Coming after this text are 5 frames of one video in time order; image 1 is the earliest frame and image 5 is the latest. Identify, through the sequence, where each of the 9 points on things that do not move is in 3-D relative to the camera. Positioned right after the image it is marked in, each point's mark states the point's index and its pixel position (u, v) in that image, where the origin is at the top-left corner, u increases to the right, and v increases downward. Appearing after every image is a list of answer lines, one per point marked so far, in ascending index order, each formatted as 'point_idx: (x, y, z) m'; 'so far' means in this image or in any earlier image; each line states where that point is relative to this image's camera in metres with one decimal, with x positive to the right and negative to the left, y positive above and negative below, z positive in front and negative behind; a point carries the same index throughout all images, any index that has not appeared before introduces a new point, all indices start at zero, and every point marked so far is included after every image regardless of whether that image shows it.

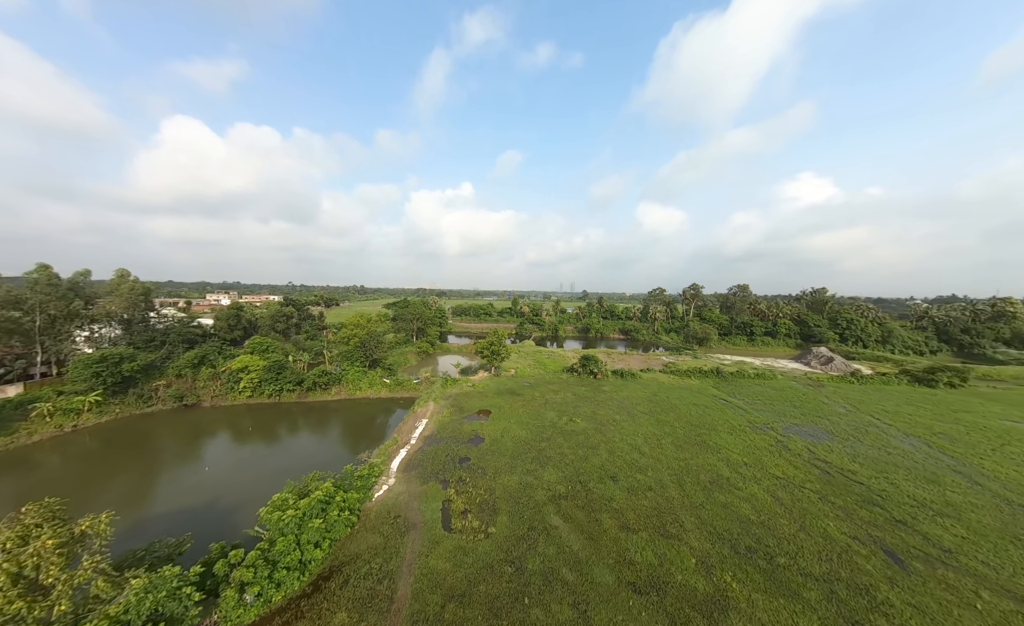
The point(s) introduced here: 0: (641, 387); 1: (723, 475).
0: (+6.7, -3.8, +17.5) m
1: (+6.0, -4.6, +9.5) m
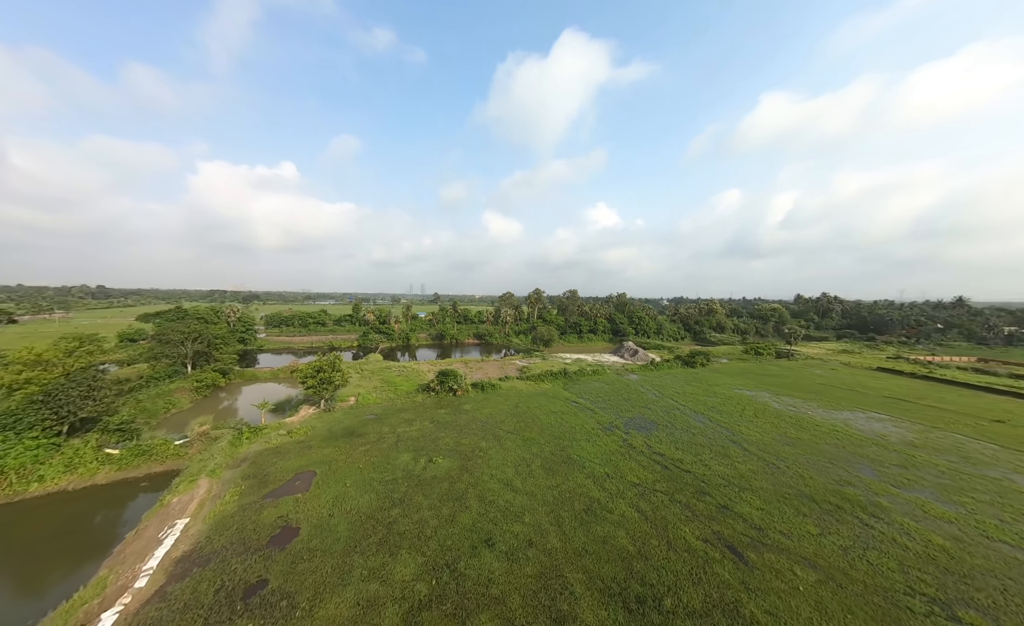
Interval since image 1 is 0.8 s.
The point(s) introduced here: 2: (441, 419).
0: (-0.5, -4.3, +16.6) m
1: (+2.2, -5.0, +9.0) m
2: (-2.8, -4.2, +13.2) m
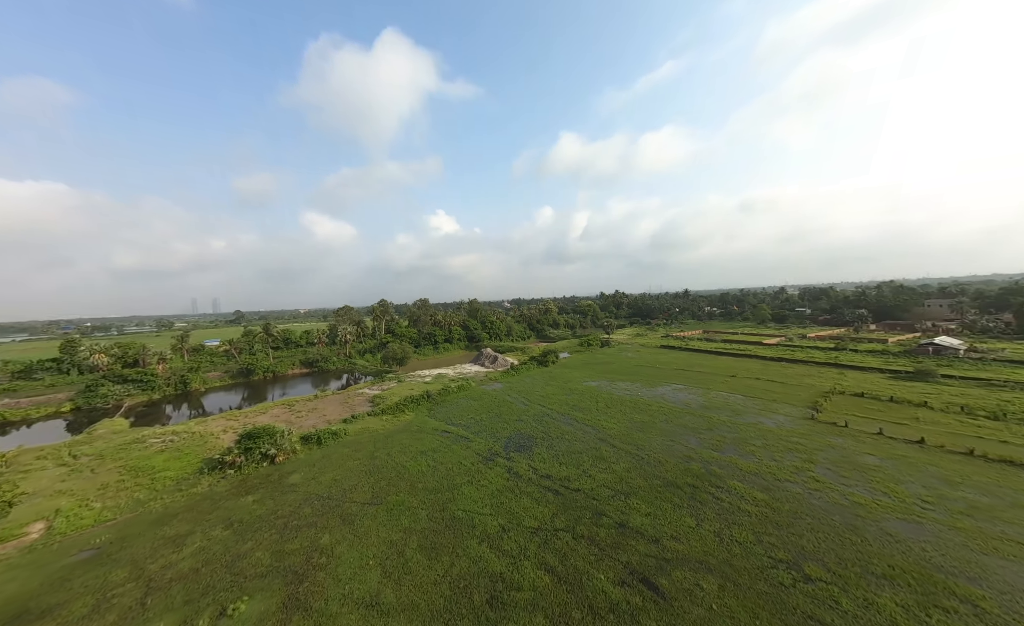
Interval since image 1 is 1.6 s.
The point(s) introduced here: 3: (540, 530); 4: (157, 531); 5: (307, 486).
0: (-6.2, -5.1, +12.6) m
1: (-0.4, -5.4, +7.0) m
2: (-6.7, -5.1, +8.5) m
3: (+0.7, -5.5, +8.4) m
4: (-8.3, -5.0, +7.9) m
5: (-6.0, -5.1, +10.0) m
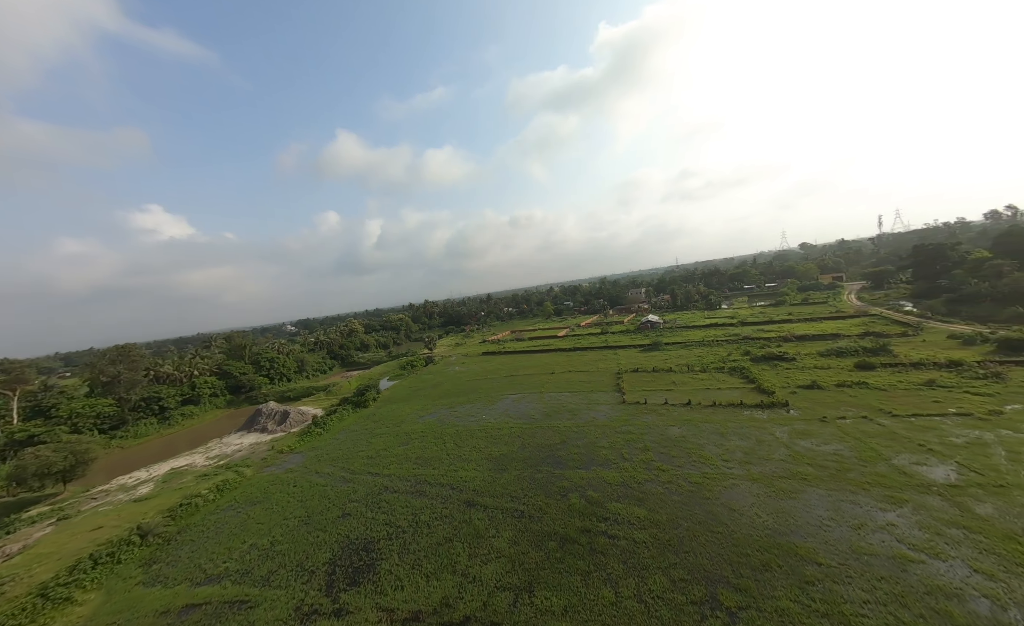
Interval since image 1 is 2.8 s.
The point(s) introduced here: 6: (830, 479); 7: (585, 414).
0: (-9.1, -6.8, +4.2) m
1: (-1.2, -6.3, +2.7) m
2: (-7.3, -6.7, +0.5) m
3: (-1.0, -6.3, +4.5) m
4: (-8.3, -6.7, -0.8) m
5: (-7.5, -6.7, +2.1) m
6: (+10.6, -5.5, +11.1) m
7: (+4.0, -5.6, +17.8) m
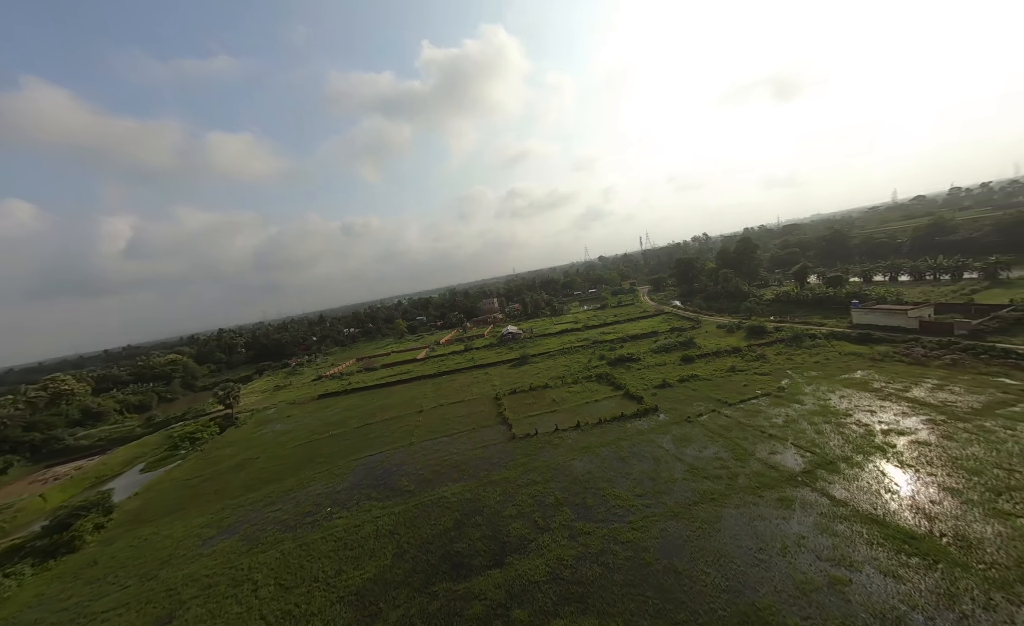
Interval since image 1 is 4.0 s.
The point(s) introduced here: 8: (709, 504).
0: (-7.3, -8.2, -3.6) m
1: (+0.4, -7.1, -1.6) m
2: (-4.1, -7.8, -6.2) m
3: (-0.2, -7.2, +0.1) m
4: (-4.4, -7.8, -7.8) m
5: (-5.0, -7.9, -4.9) m
6: (+7.3, -6.0, +11.2) m
7: (-1.6, -6.8, +14.3) m
8: (+6.3, -6.2, +10.8) m
